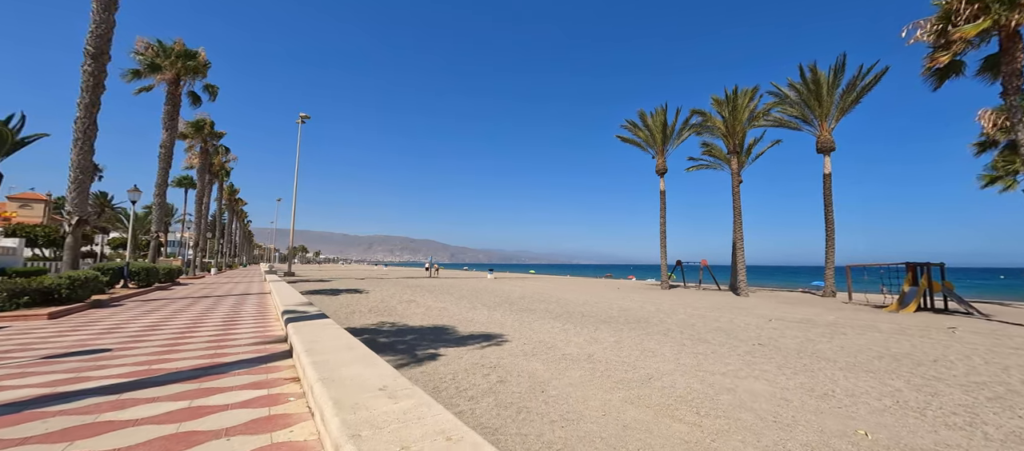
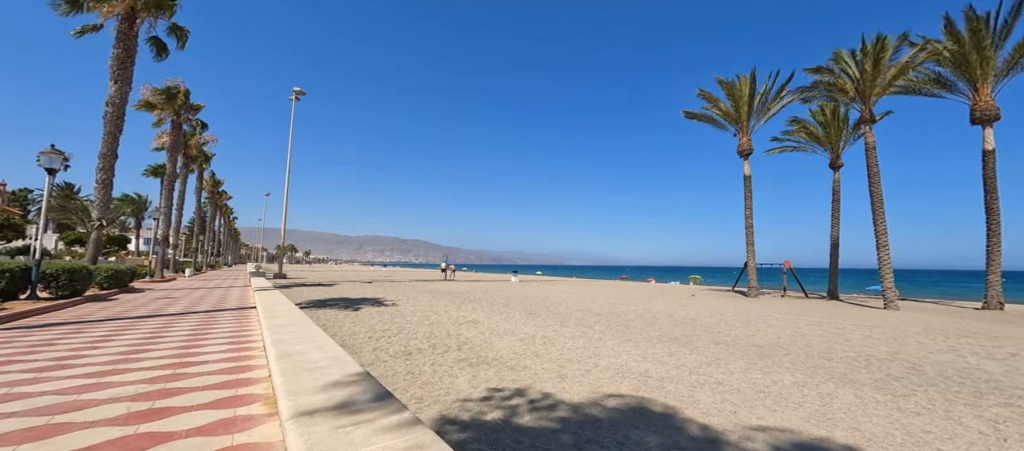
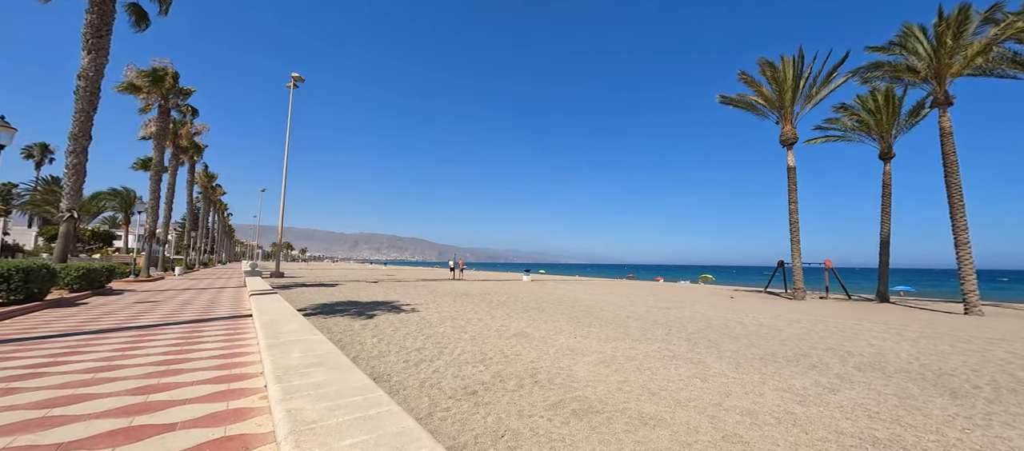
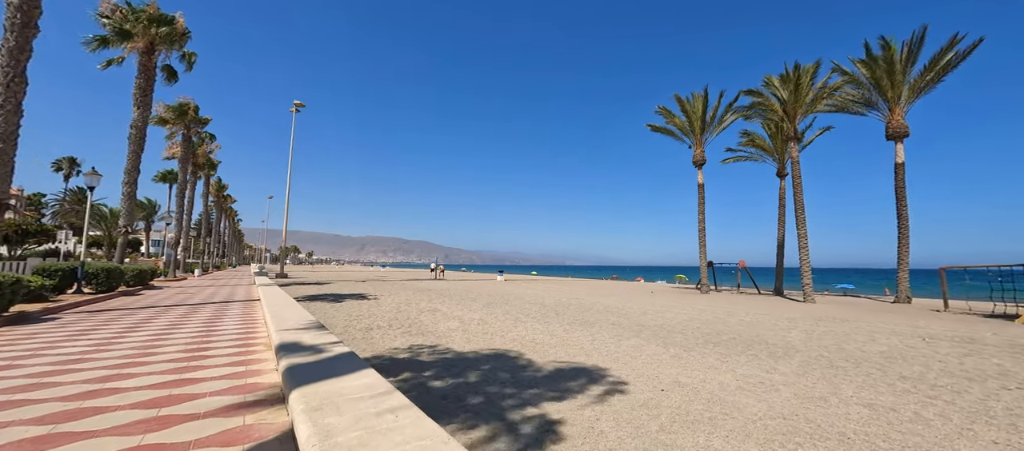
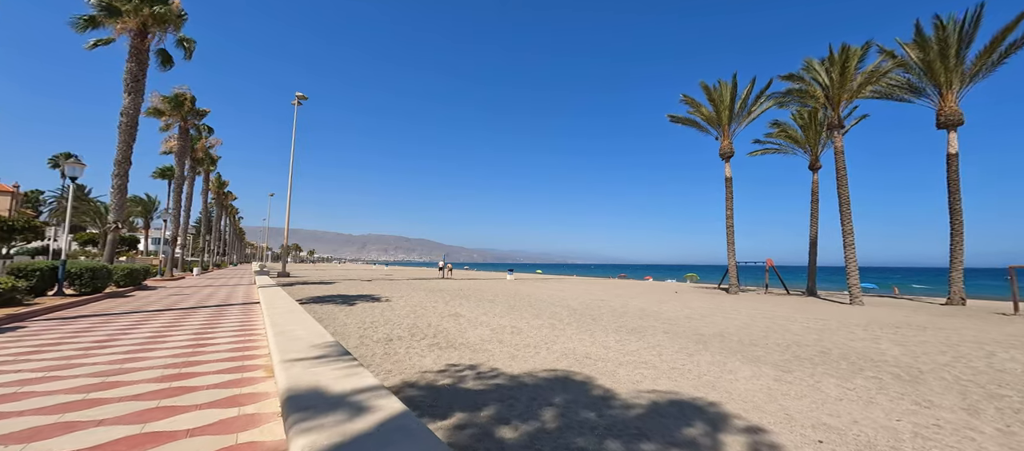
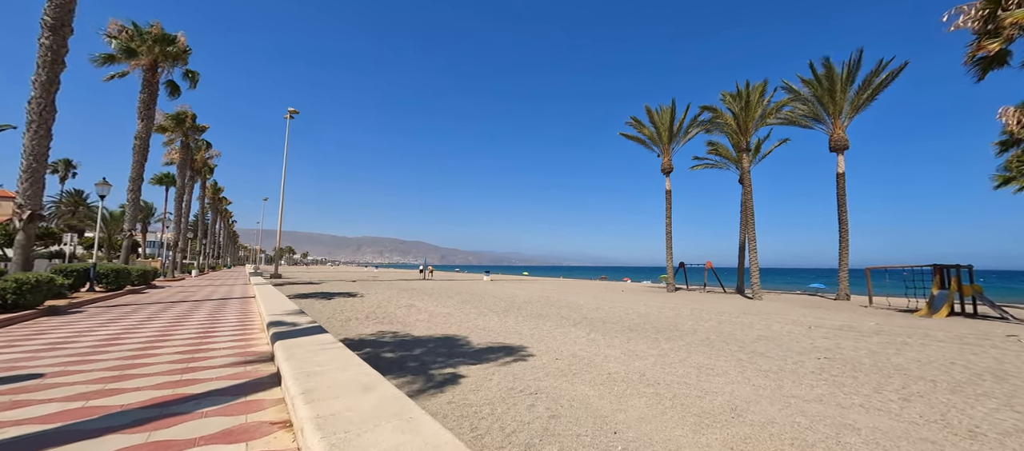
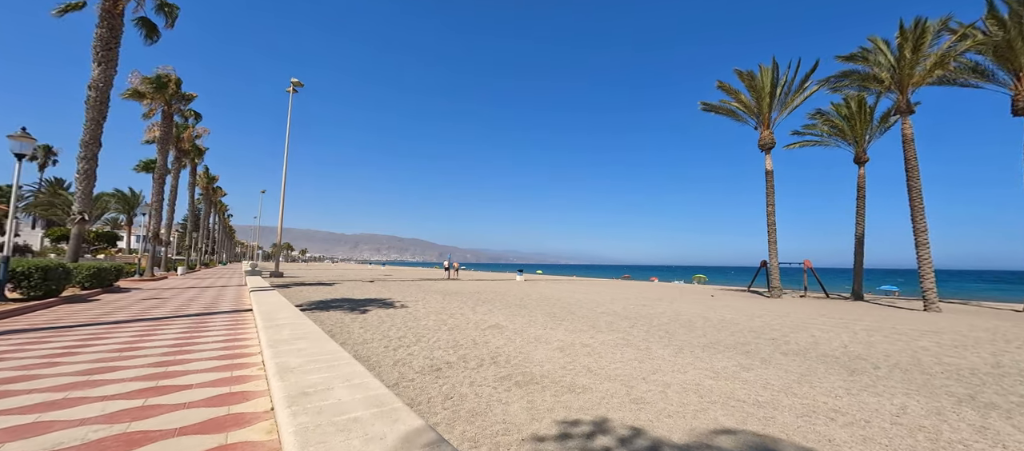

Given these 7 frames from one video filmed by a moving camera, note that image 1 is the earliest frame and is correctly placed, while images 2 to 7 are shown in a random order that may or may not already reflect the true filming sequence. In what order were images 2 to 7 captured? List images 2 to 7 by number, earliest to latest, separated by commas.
6, 4, 5, 2, 7, 3
